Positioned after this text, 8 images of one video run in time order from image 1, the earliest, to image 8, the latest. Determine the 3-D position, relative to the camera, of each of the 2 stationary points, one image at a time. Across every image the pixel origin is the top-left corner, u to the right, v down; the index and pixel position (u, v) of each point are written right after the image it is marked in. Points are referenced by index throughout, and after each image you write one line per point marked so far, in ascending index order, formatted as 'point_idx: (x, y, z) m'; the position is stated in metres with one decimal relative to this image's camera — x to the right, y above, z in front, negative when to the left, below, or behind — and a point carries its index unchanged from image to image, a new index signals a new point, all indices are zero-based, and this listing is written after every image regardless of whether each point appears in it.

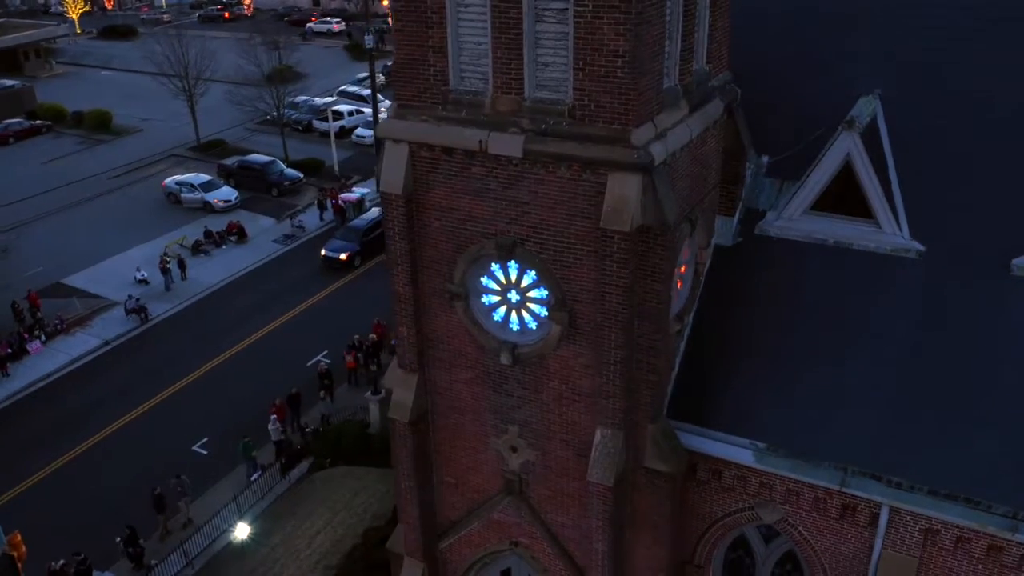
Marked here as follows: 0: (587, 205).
0: (+0.8, +0.9, +9.2) m
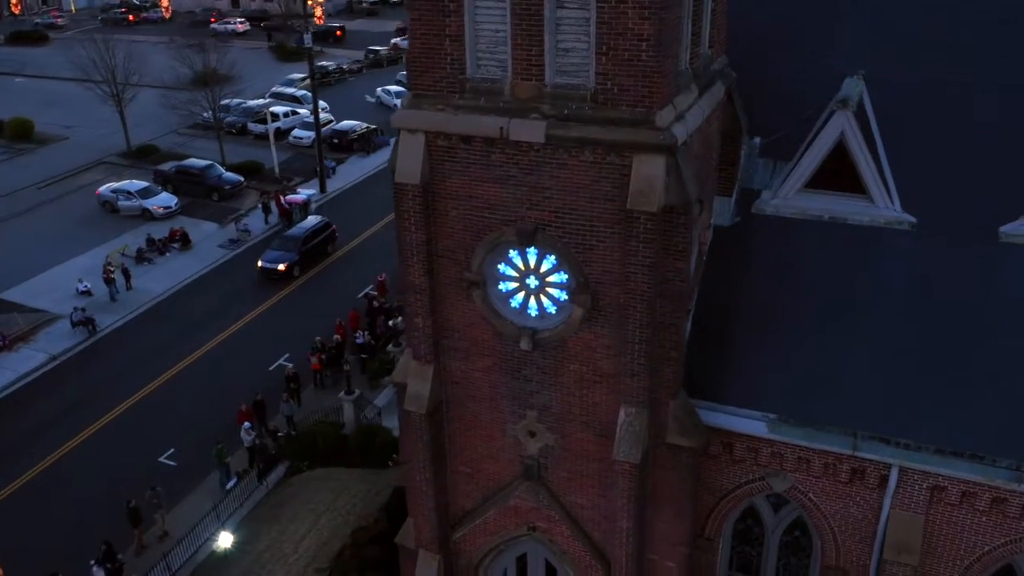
0: (+1.0, +1.1, +9.3) m
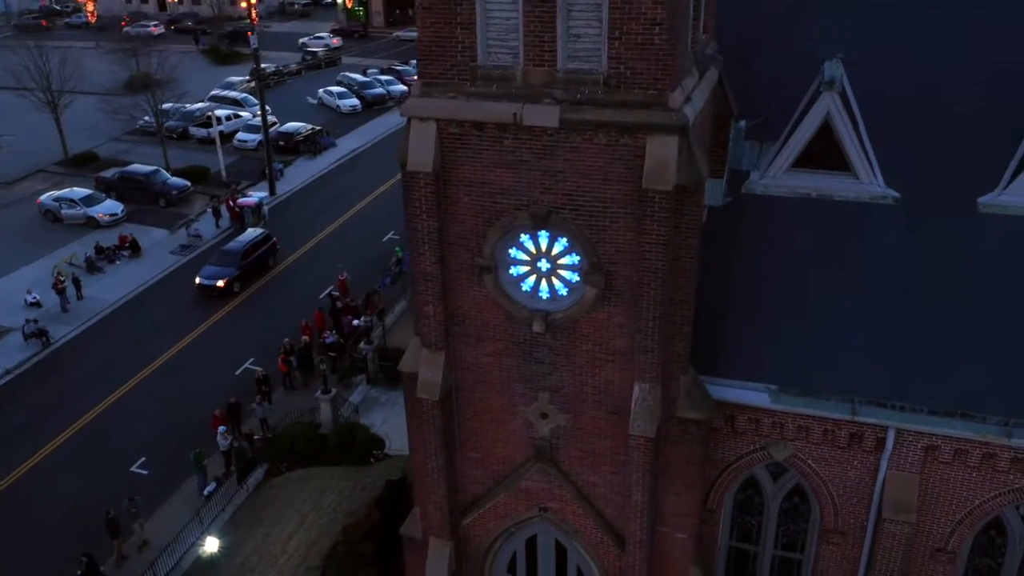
0: (+1.2, +1.3, +9.6) m
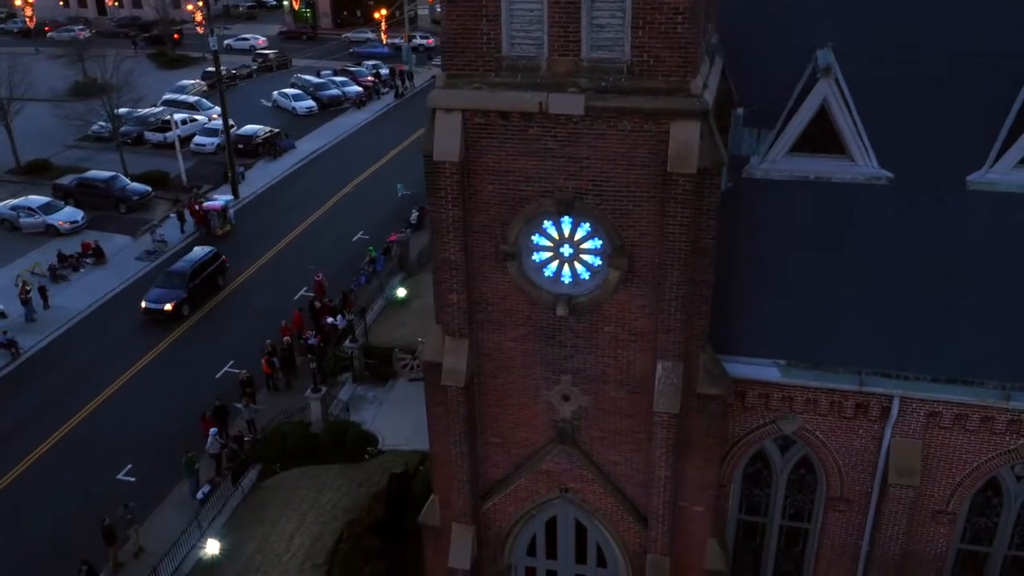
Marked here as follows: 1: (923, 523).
0: (+1.5, +1.5, +10.0) m
1: (+5.8, -3.3, +12.5) m
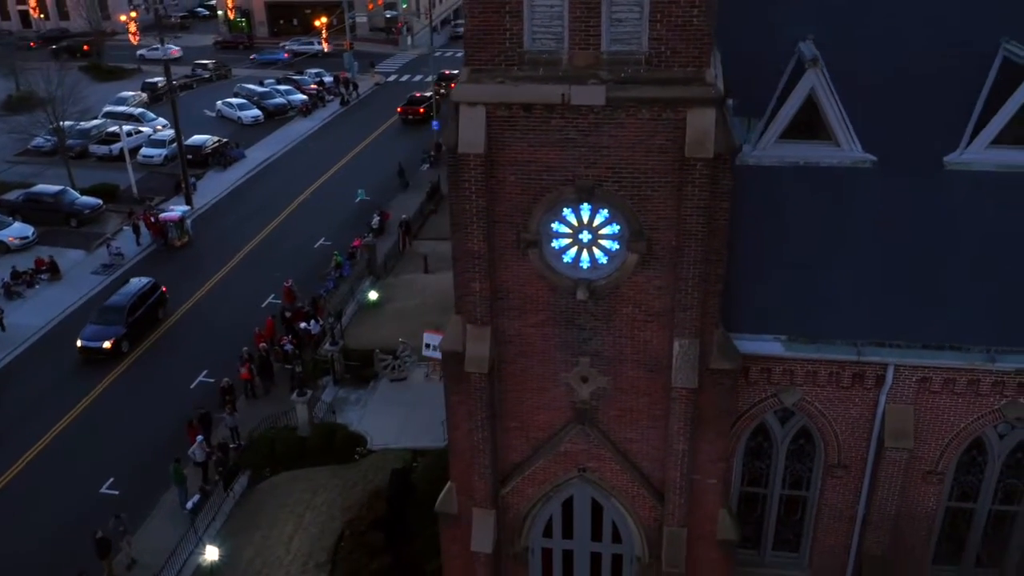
0: (+1.8, +1.7, +10.5) m
1: (+6.0, -2.9, +13.4) m
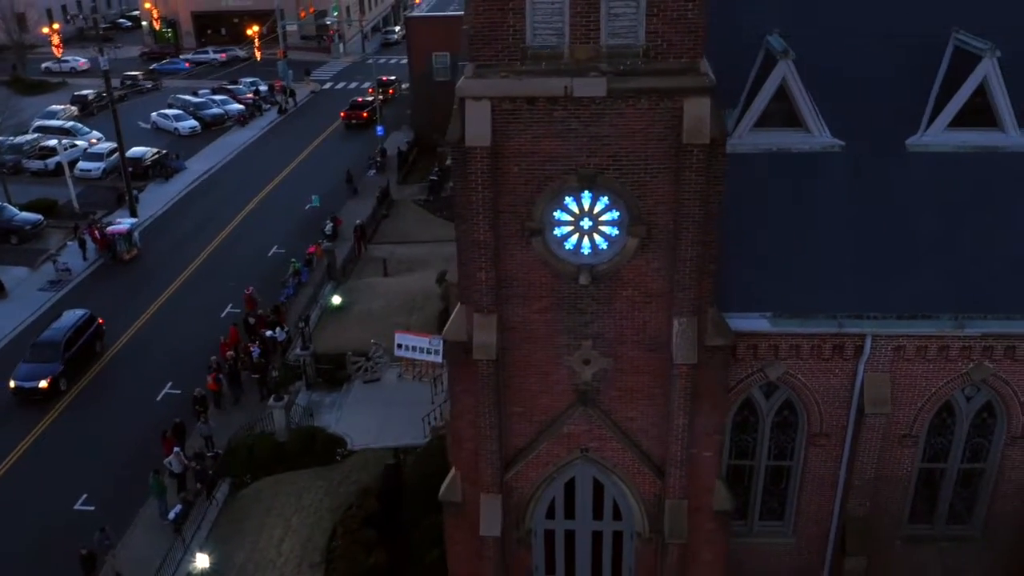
0: (+1.9, +2.0, +11.1) m
1: (+6.1, -2.5, +14.2) m
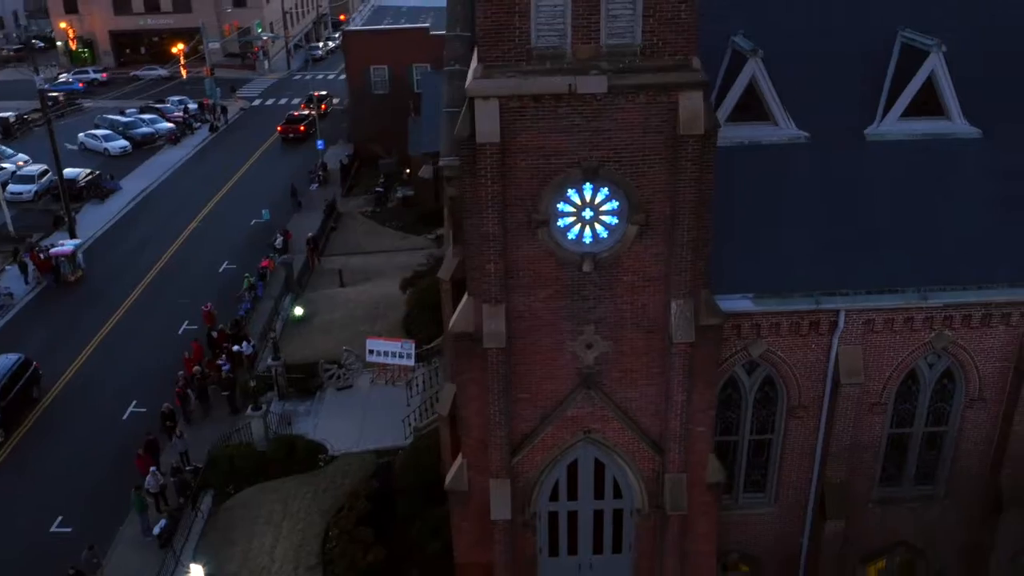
0: (+2.0, +2.2, +11.9) m
1: (+6.0, -2.2, +15.3) m
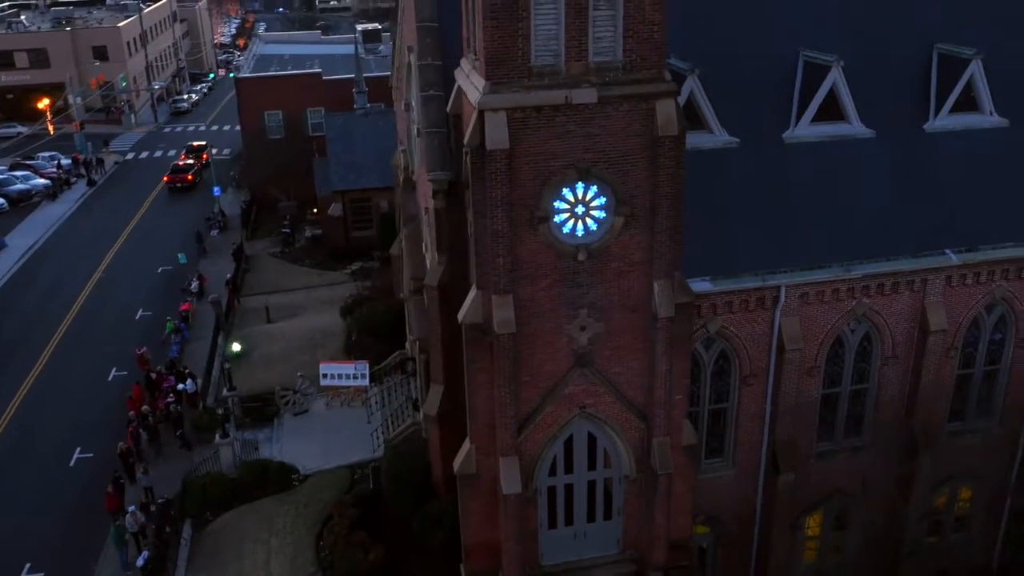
0: (+2.0, +2.5, +13.9) m
1: (+5.8, -1.8, +17.7) m
